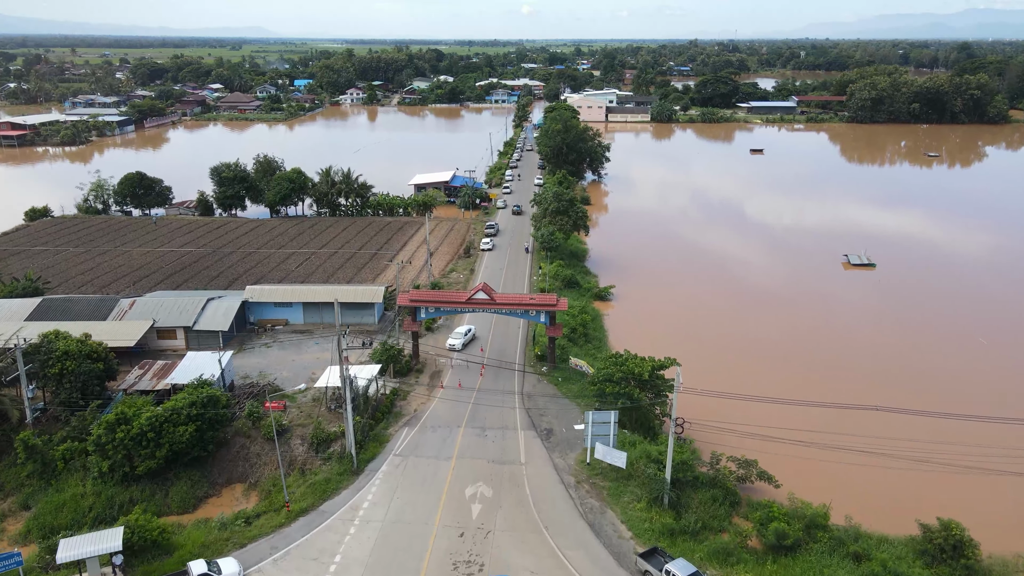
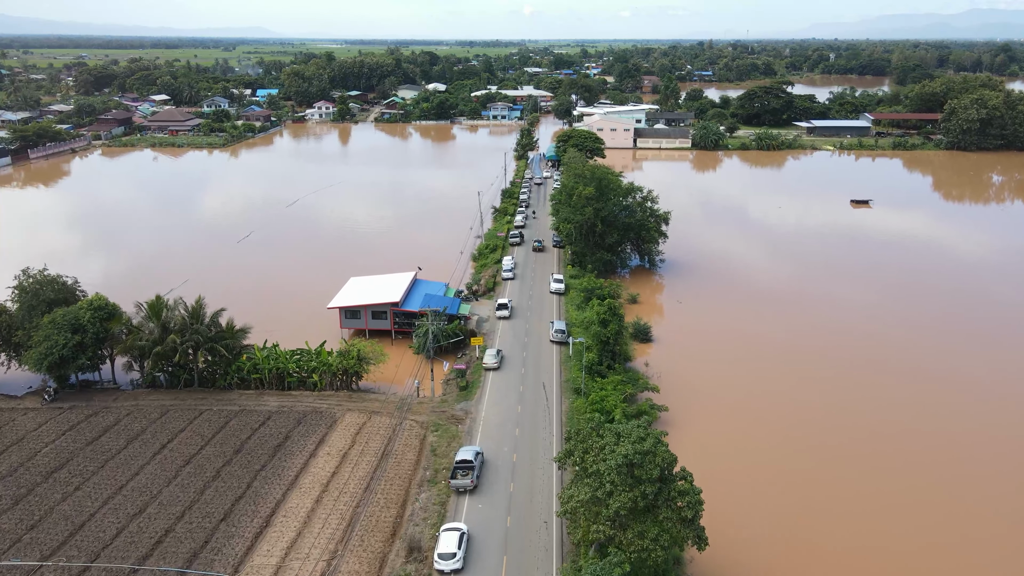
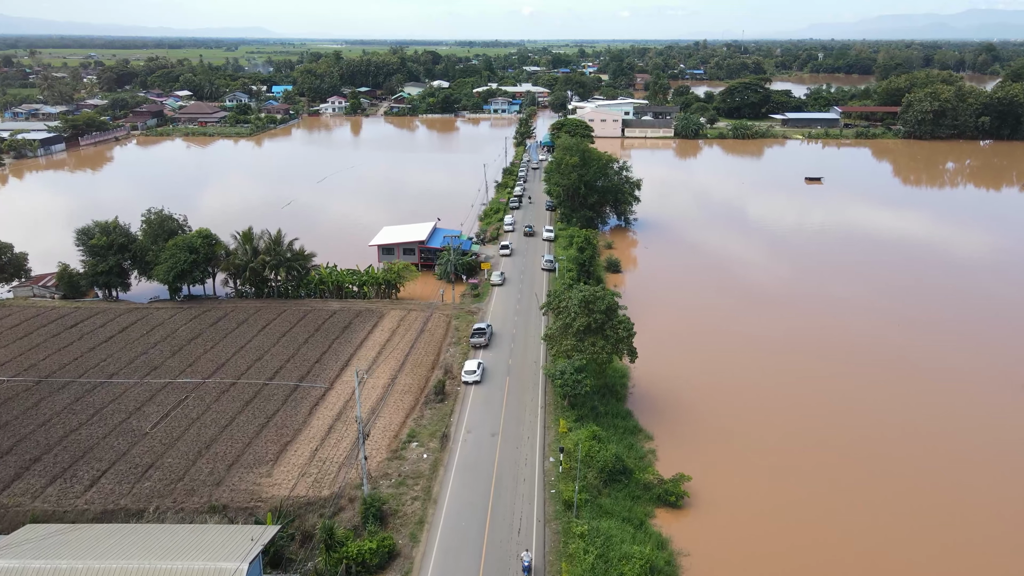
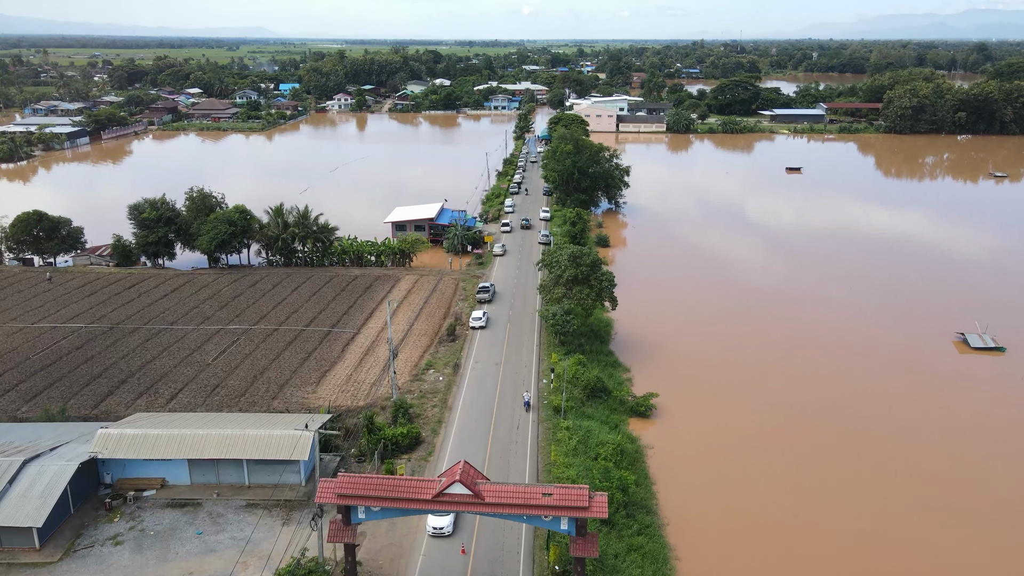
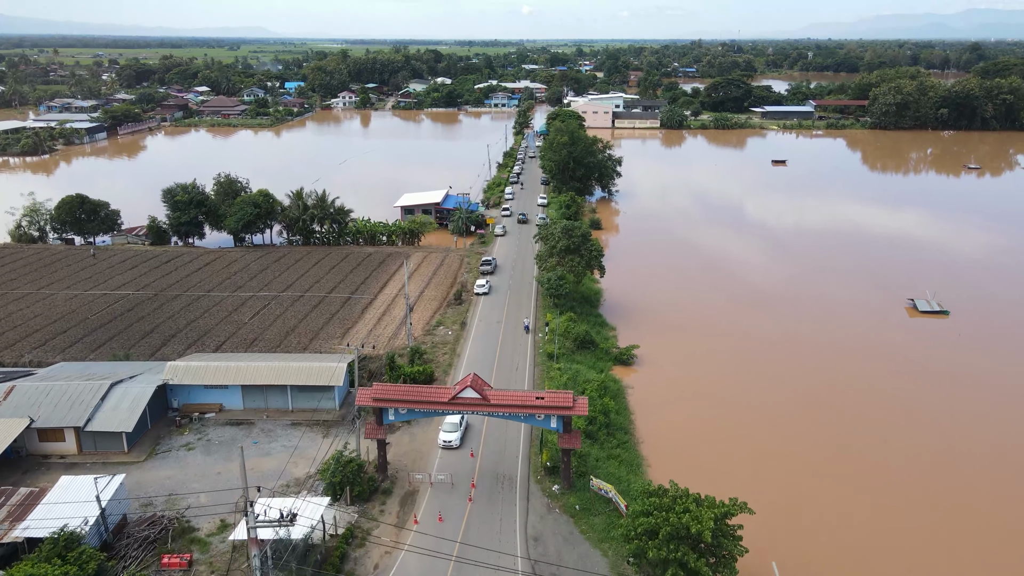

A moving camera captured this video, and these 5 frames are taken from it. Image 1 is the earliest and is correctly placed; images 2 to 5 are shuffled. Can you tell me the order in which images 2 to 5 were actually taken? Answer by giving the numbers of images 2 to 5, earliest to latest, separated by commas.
5, 4, 3, 2
